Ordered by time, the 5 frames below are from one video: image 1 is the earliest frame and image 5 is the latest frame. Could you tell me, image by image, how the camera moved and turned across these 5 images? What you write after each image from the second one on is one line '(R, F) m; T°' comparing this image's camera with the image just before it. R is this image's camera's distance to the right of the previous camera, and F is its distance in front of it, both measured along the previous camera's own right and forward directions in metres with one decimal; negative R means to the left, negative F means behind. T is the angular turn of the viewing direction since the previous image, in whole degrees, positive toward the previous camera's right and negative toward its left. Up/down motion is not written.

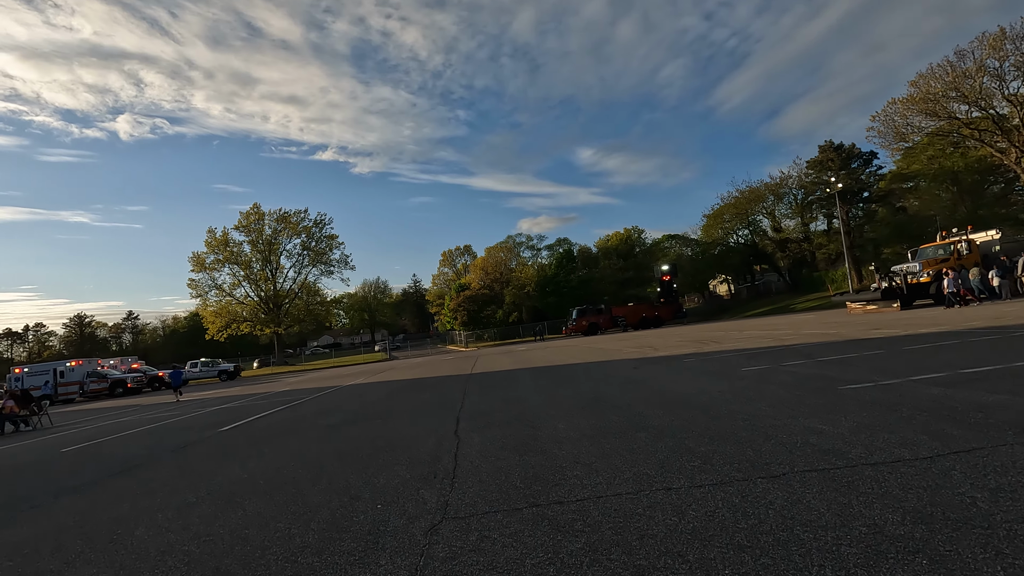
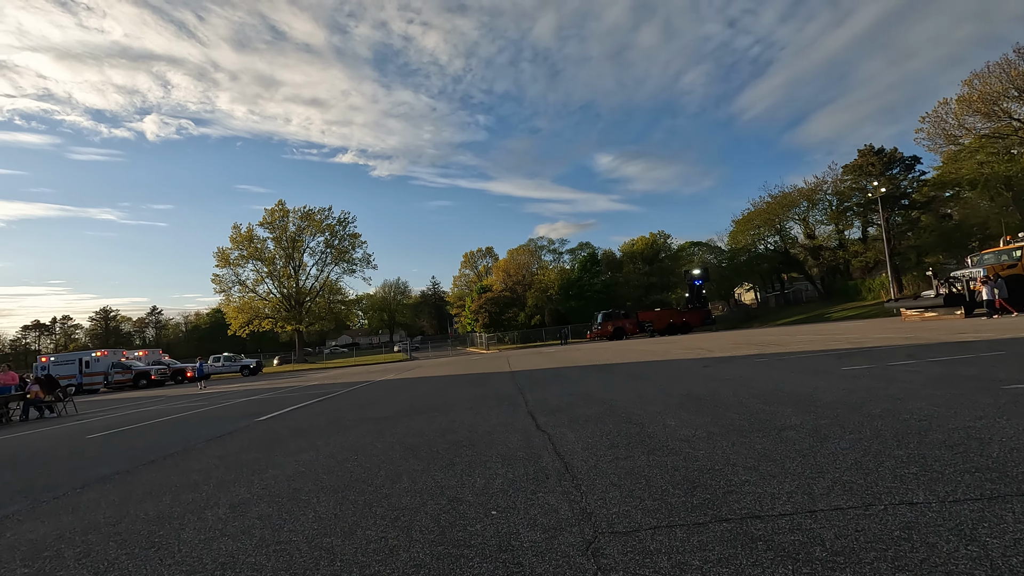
(-1.0, +1.1) m; -2°
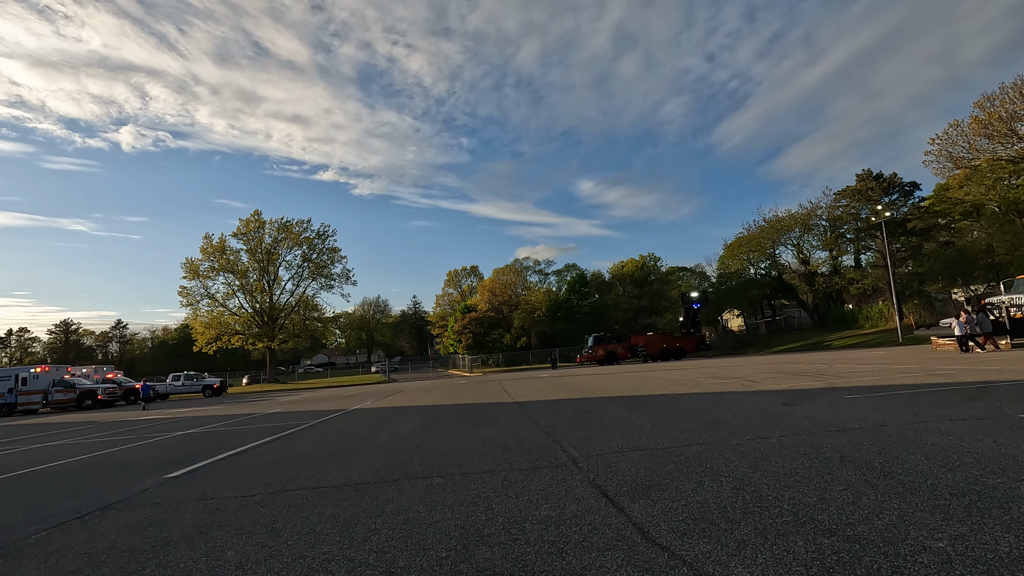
(-0.7, +3.1) m; +2°
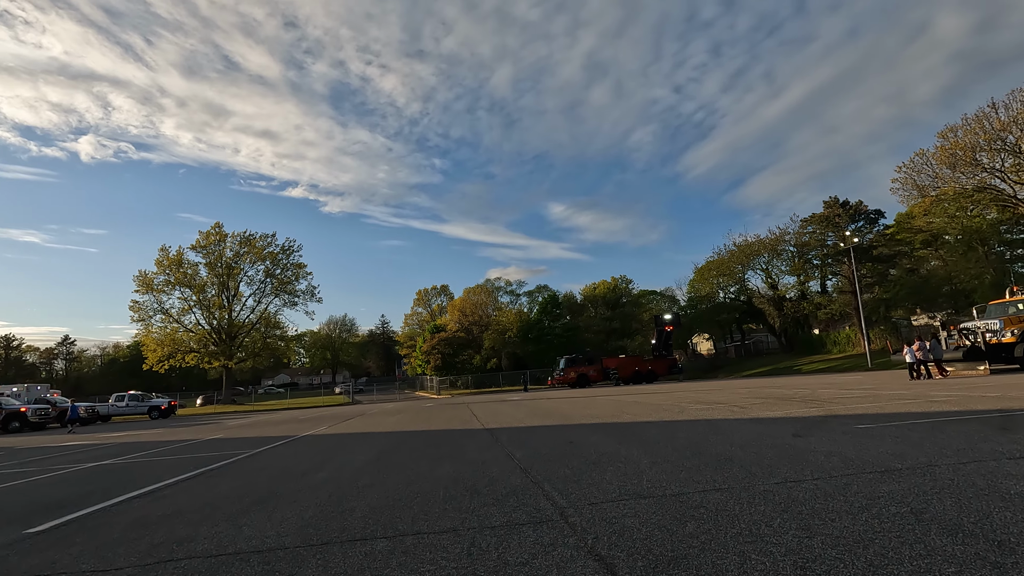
(0.0, +1.3) m; +3°
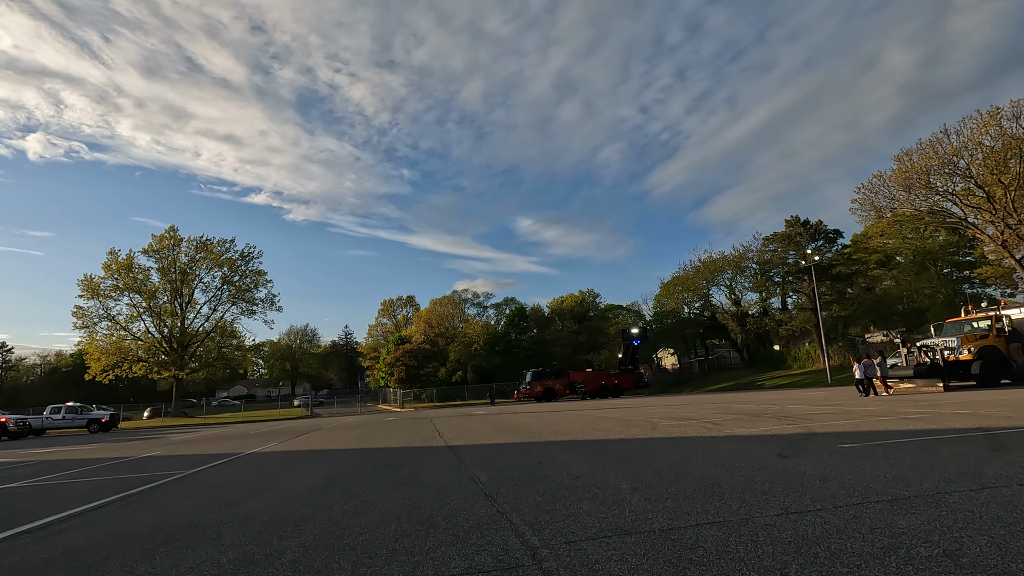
(0.0, +0.7) m; +3°
